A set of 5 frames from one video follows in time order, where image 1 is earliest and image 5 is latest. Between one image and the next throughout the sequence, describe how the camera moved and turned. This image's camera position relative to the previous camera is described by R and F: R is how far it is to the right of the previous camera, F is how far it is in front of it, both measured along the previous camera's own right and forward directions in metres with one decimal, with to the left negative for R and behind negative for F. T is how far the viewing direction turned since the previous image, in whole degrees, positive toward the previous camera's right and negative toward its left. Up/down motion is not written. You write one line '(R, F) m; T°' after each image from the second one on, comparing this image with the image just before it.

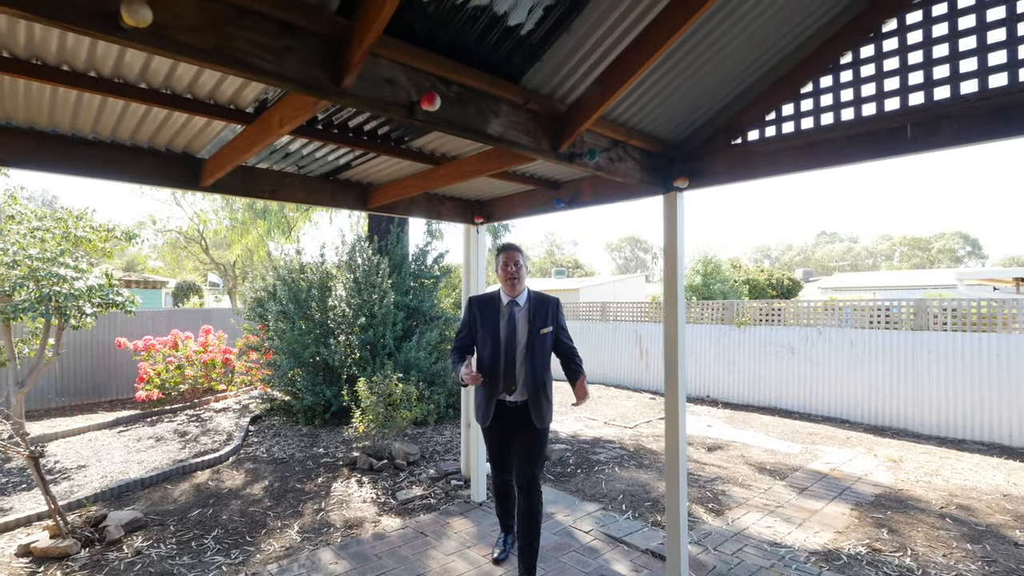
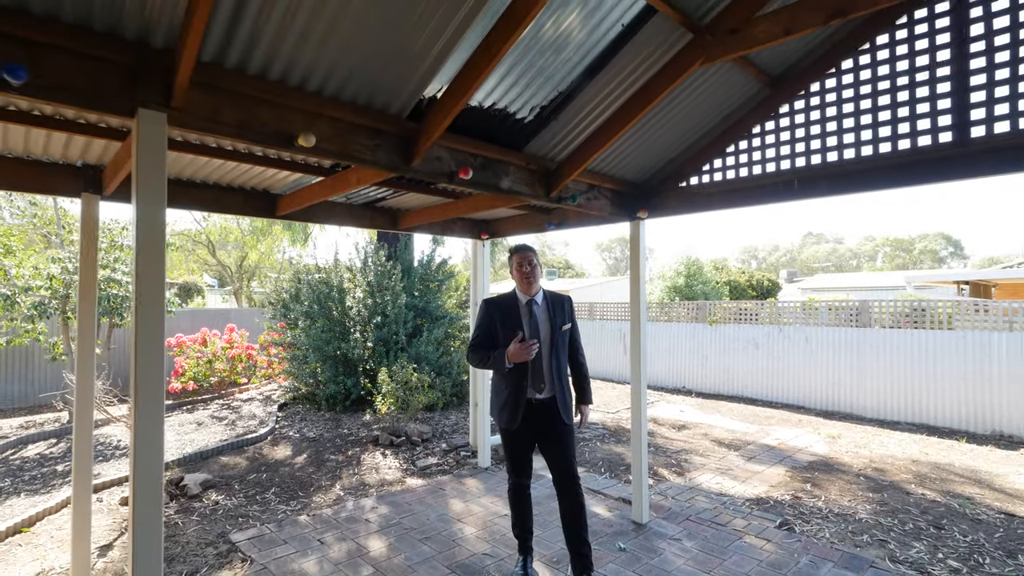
(-0.1, -0.9) m; +1°
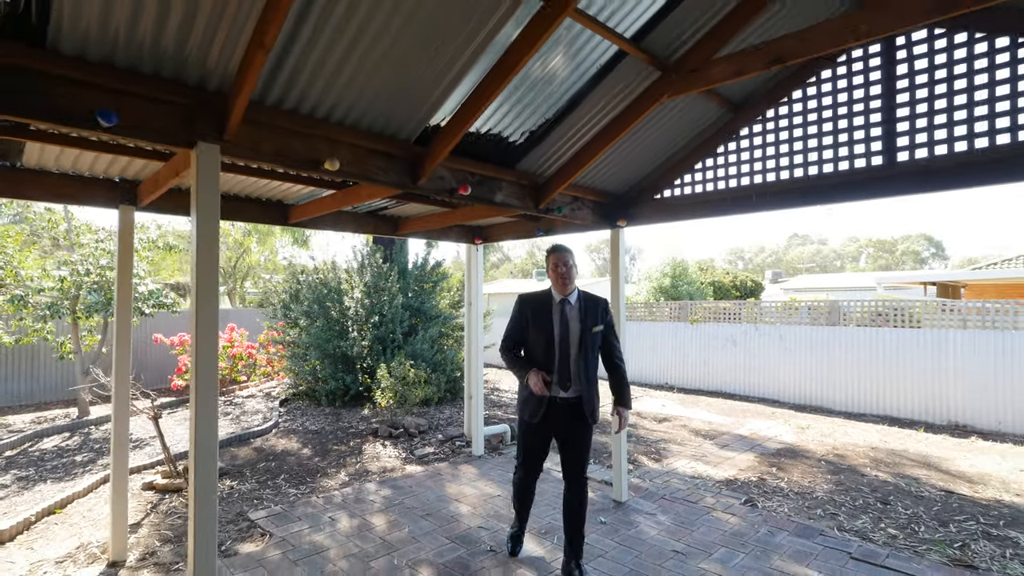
(0.0, -0.4) m; +1°
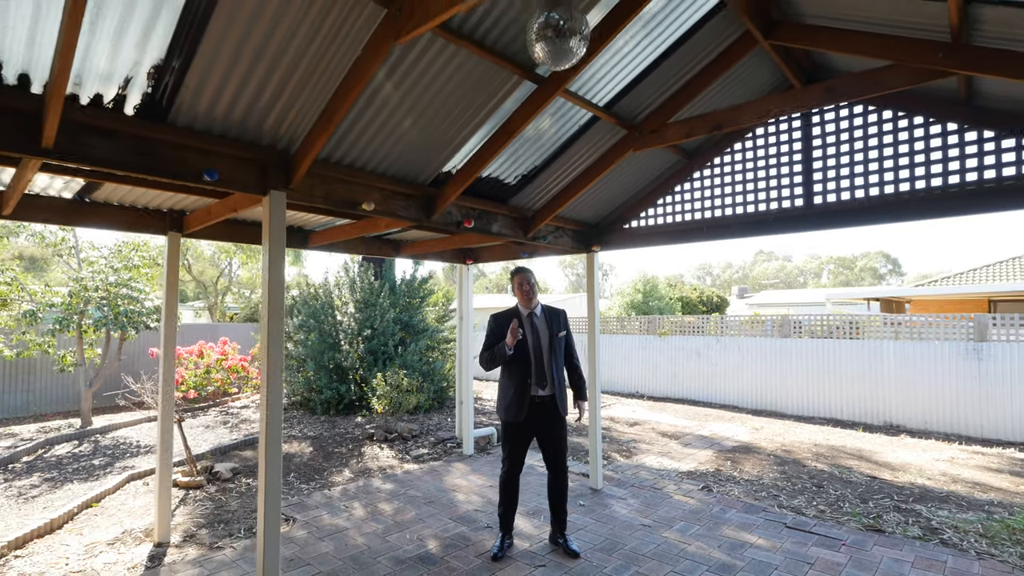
(-0.2, -0.6) m; +3°
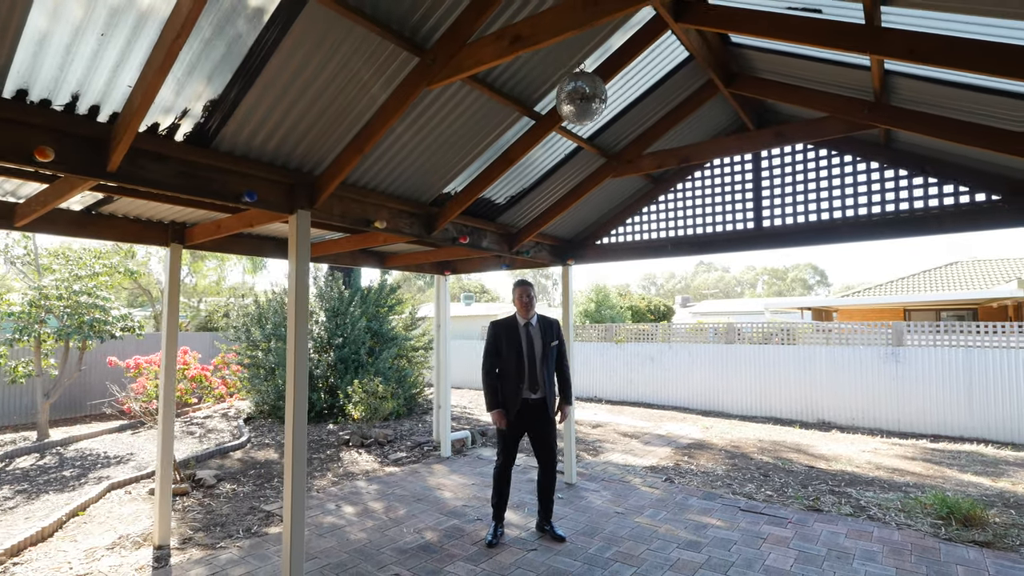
(-0.3, -0.3) m; +6°
